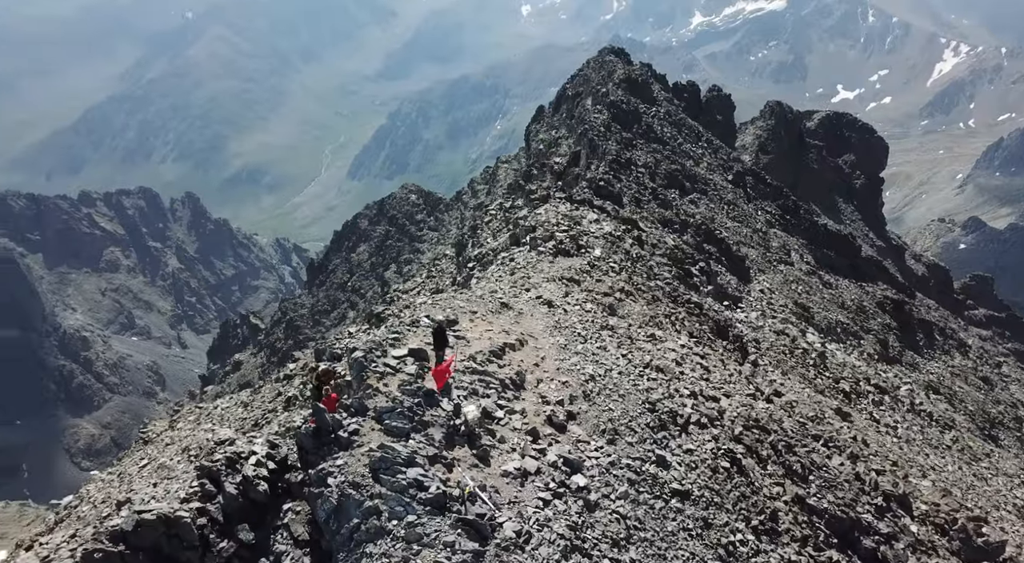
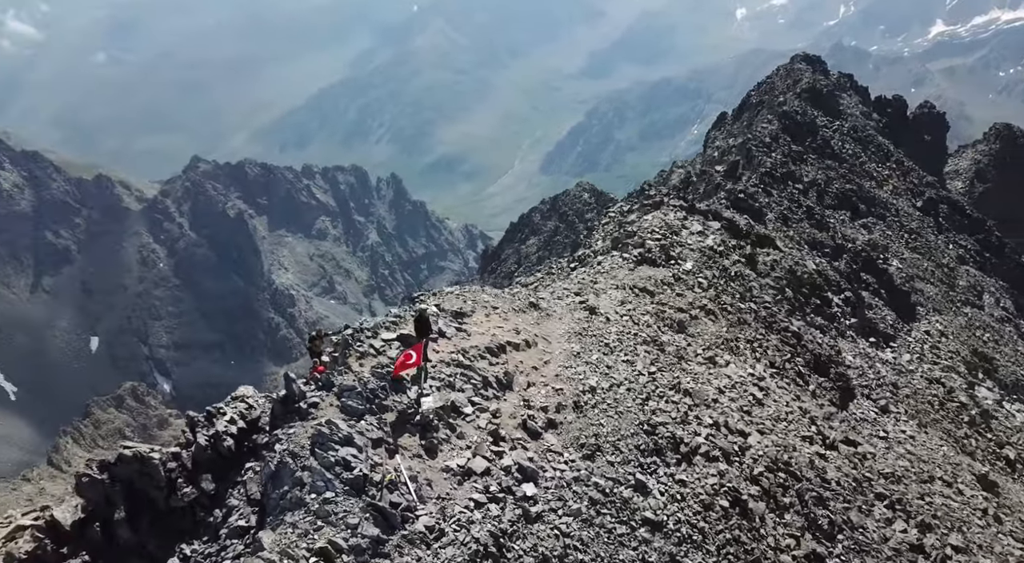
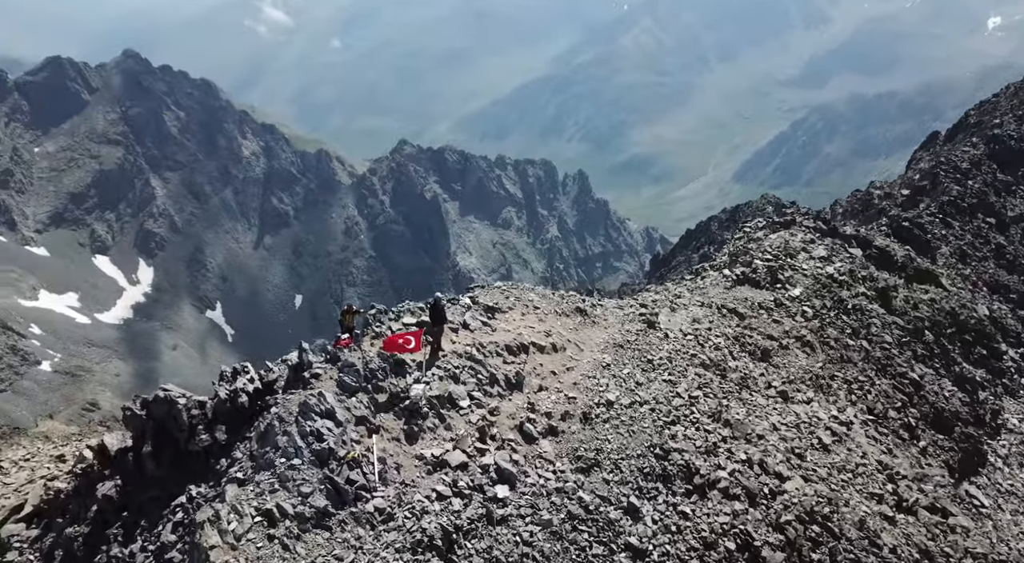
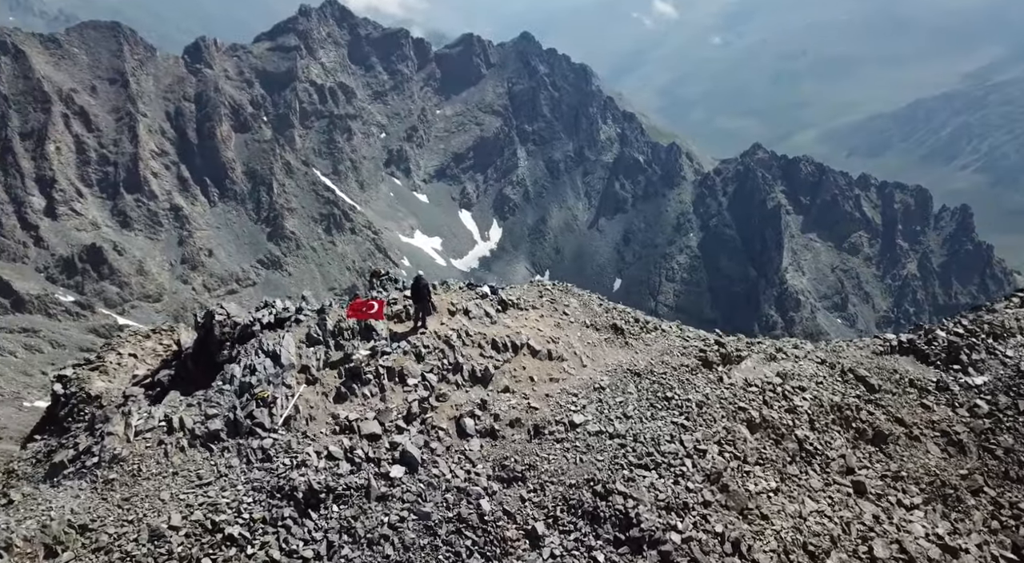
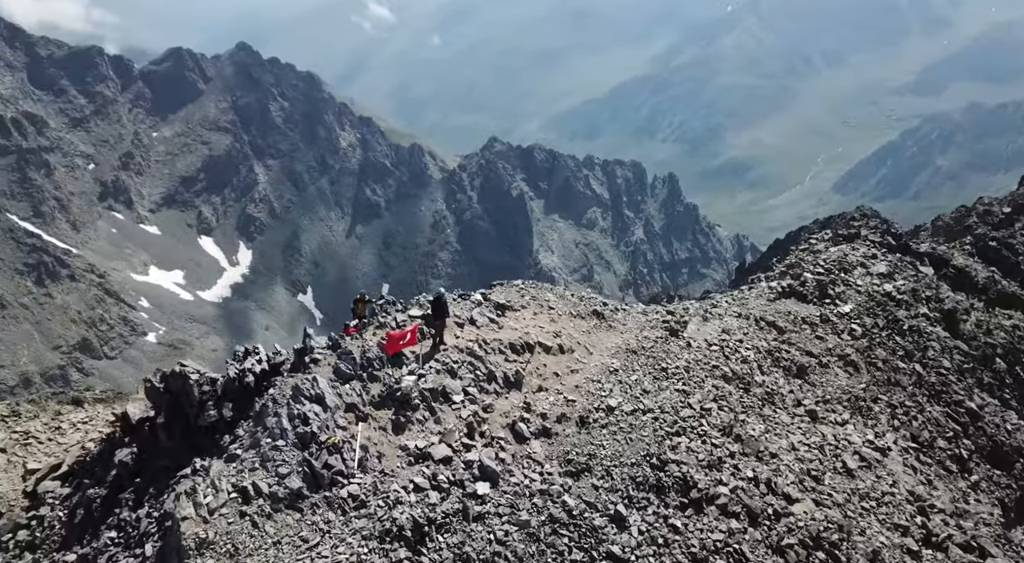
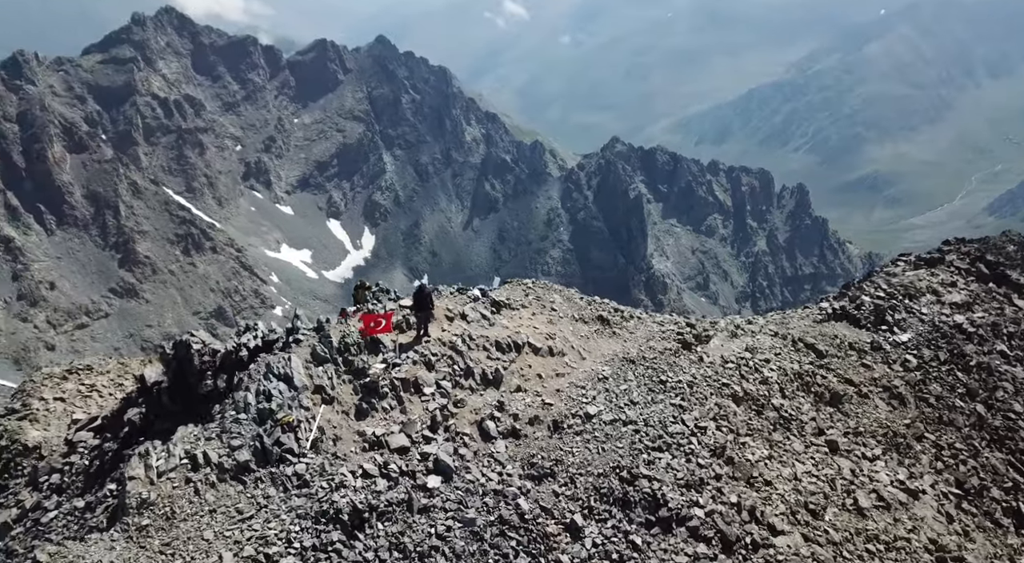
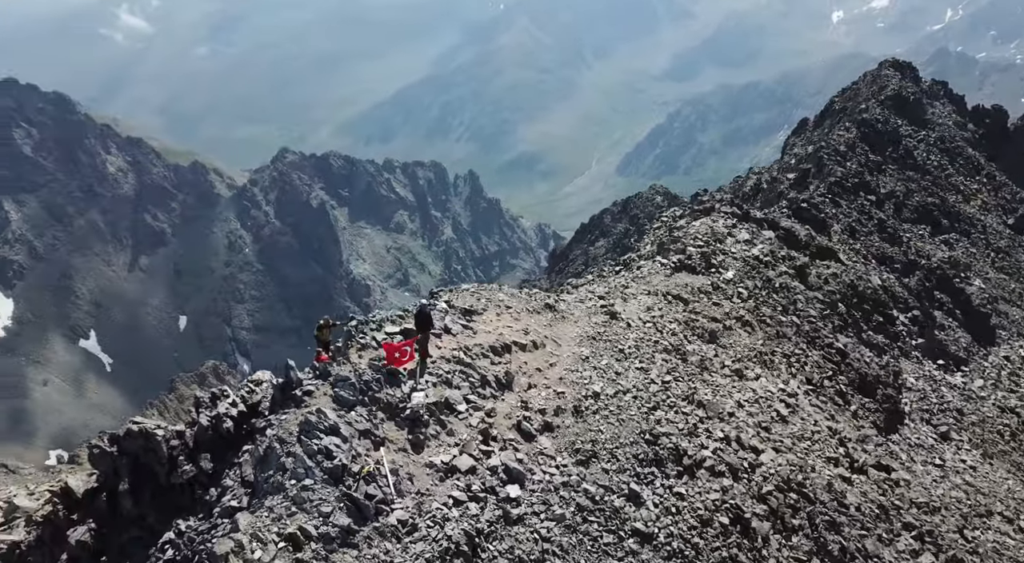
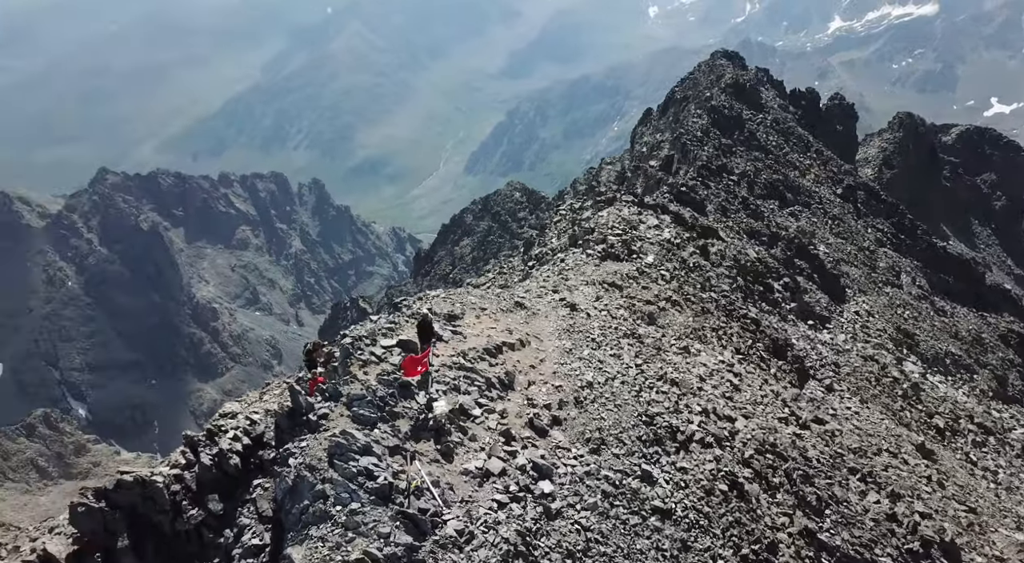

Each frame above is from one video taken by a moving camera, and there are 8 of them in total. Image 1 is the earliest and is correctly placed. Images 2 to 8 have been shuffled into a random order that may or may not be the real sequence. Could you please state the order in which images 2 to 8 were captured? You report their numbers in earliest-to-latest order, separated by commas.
8, 2, 7, 3, 5, 6, 4
